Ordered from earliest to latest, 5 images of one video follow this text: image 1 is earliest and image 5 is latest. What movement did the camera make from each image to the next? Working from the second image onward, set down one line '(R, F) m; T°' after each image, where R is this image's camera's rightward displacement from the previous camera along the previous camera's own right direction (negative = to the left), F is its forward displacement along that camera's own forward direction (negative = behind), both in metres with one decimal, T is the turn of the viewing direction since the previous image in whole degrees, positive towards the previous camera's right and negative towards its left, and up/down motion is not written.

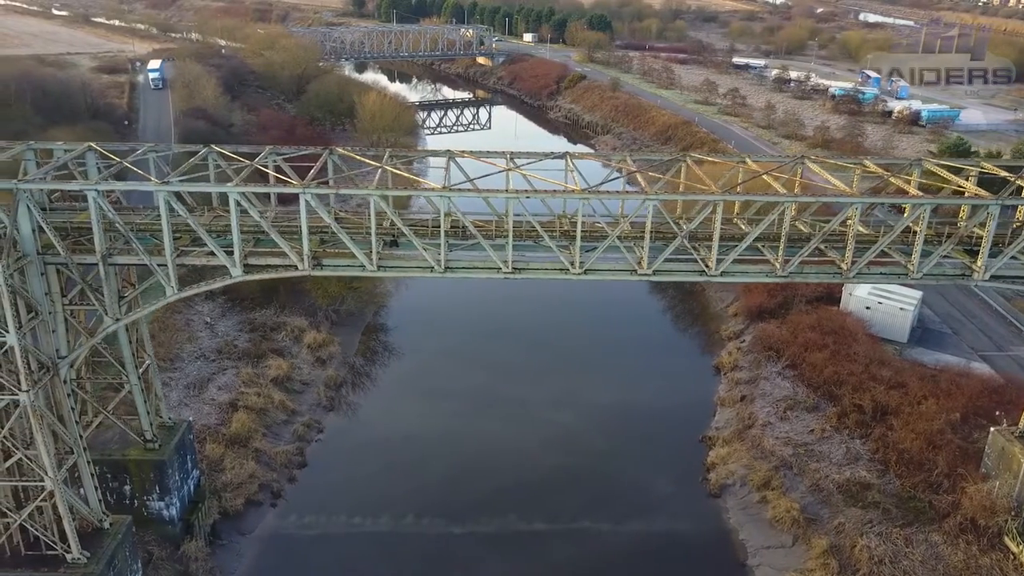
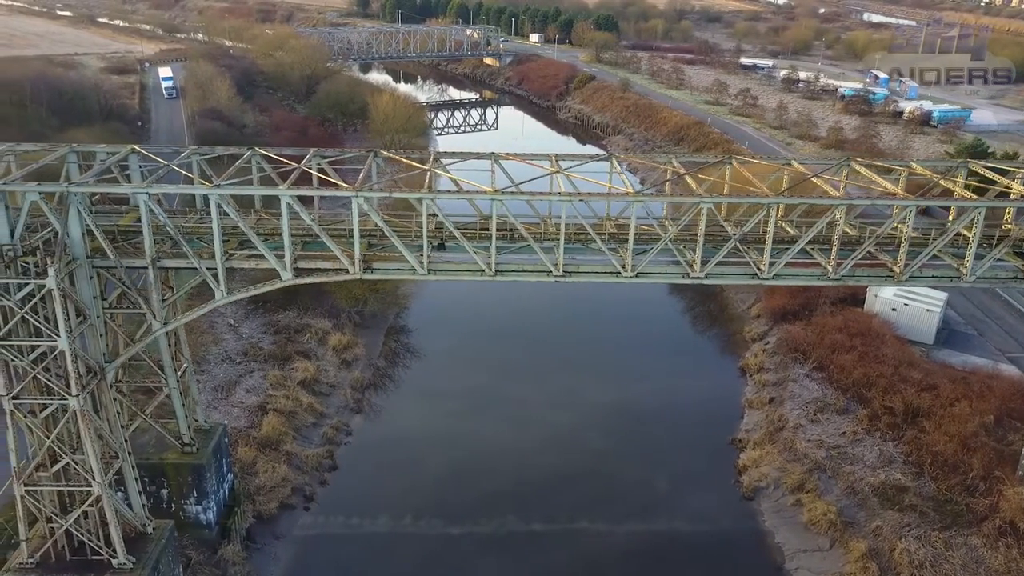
(-0.8, +0.1) m; 0°
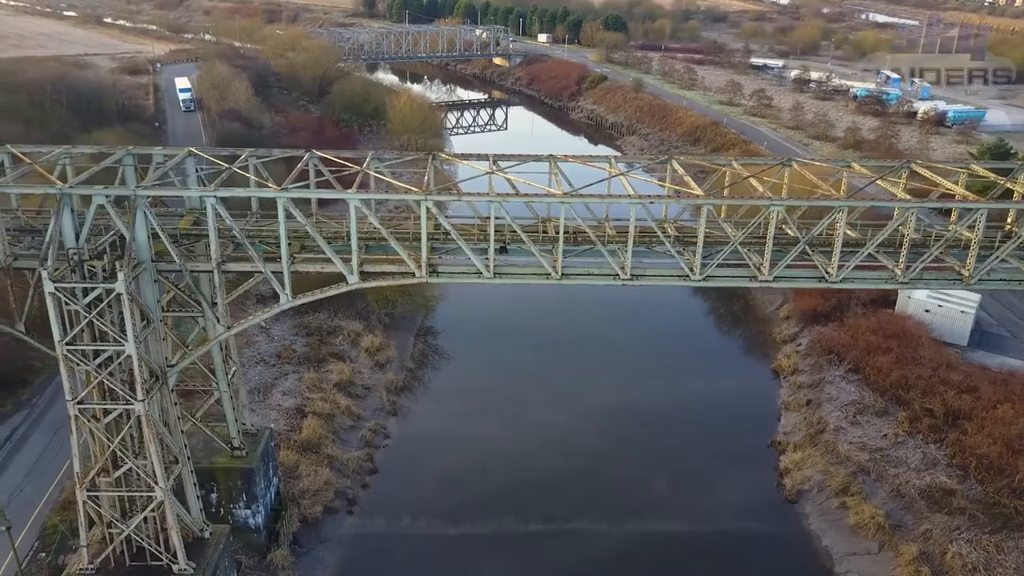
(-1.1, +0.1) m; 0°
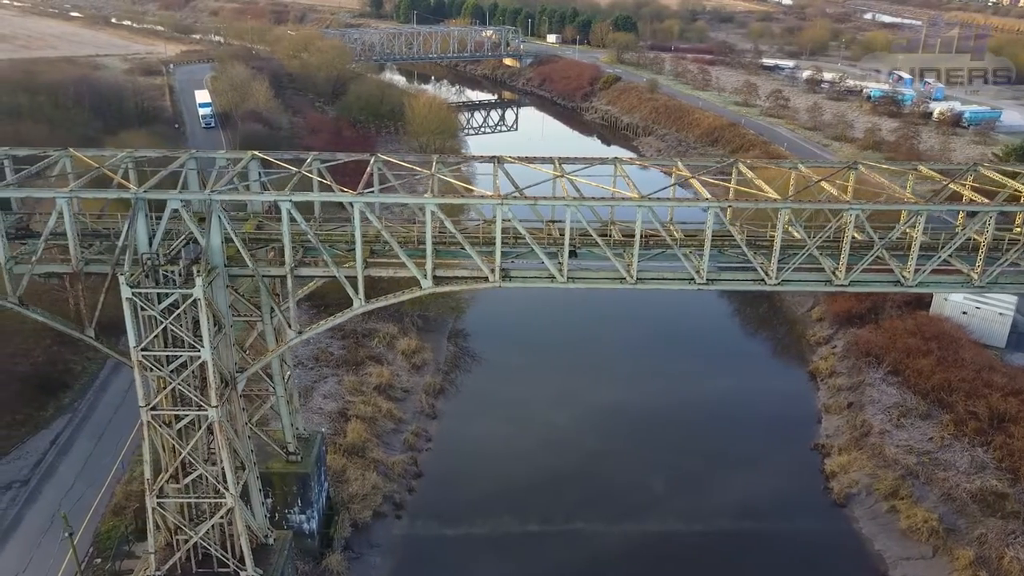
(-1.2, +0.1) m; 0°
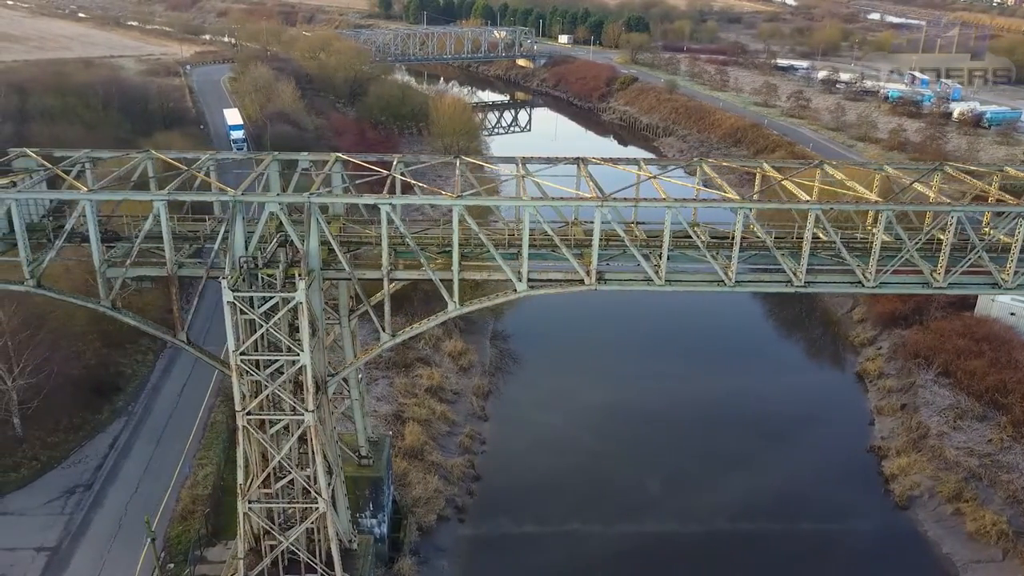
(-1.5, +0.1) m; 0°
